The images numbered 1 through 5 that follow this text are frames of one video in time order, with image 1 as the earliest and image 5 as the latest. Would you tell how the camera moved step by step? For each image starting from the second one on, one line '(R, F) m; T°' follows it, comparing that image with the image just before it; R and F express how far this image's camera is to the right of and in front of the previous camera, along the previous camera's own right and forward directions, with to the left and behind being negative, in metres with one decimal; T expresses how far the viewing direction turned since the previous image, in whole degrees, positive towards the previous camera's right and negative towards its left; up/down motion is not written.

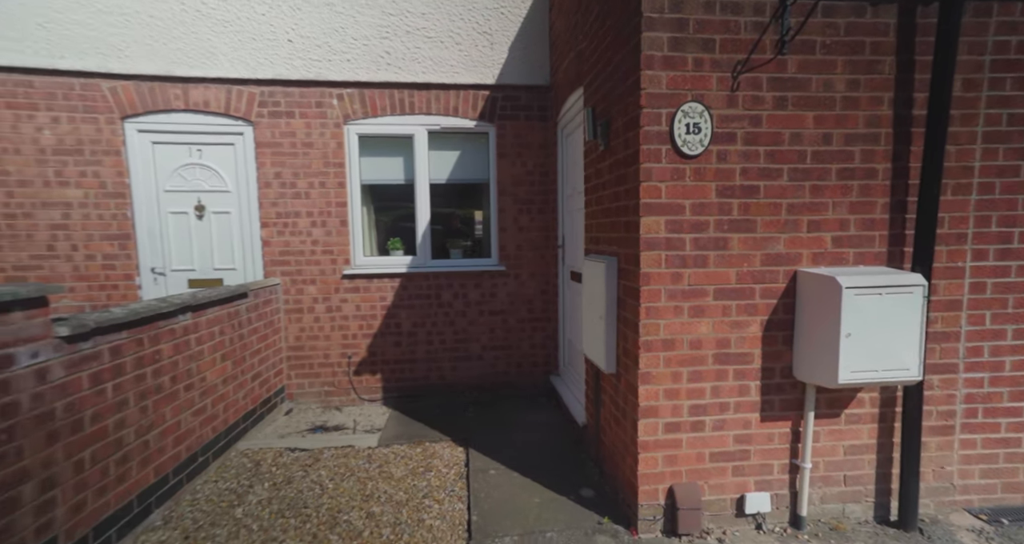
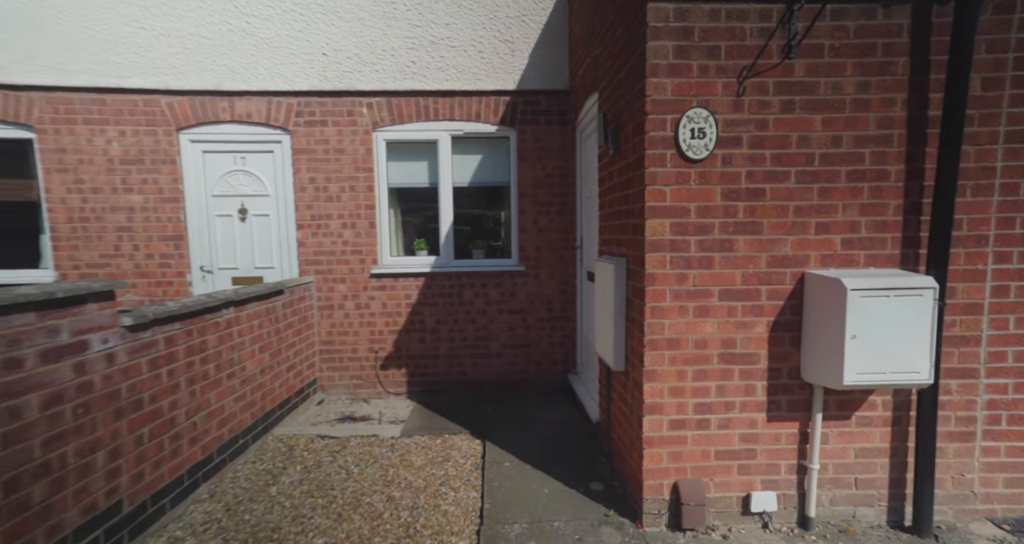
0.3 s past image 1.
(+0.1, -0.1) m; -4°
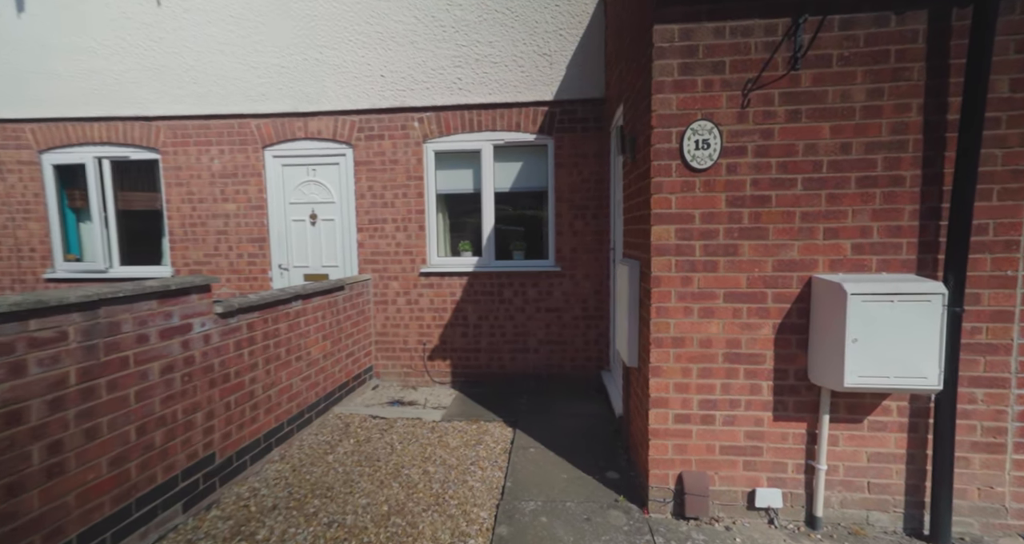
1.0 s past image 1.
(+0.3, -0.3) m; -8°
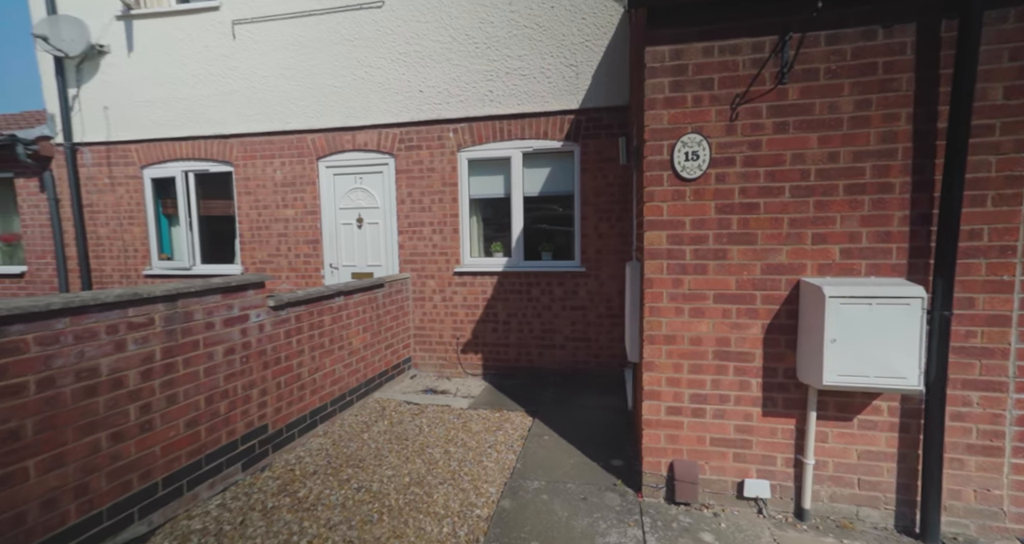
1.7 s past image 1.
(+0.3, -0.3) m; -7°
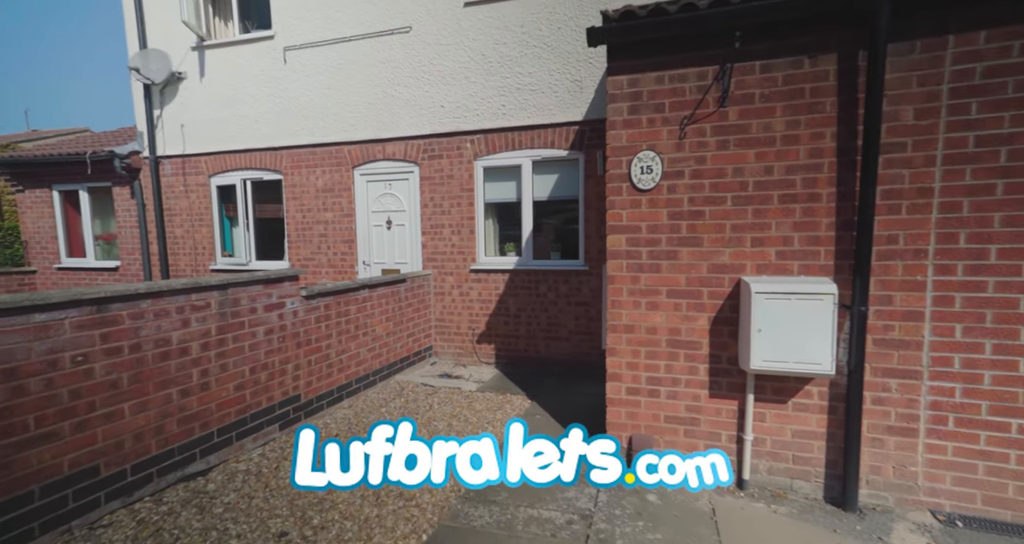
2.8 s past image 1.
(+0.5, -0.5) m; -6°
